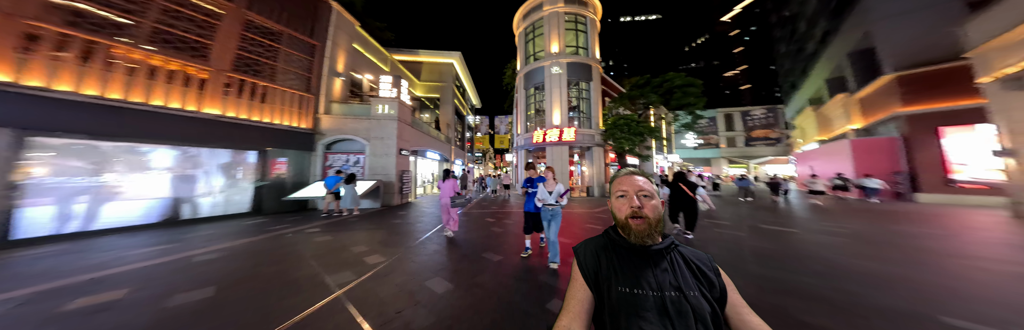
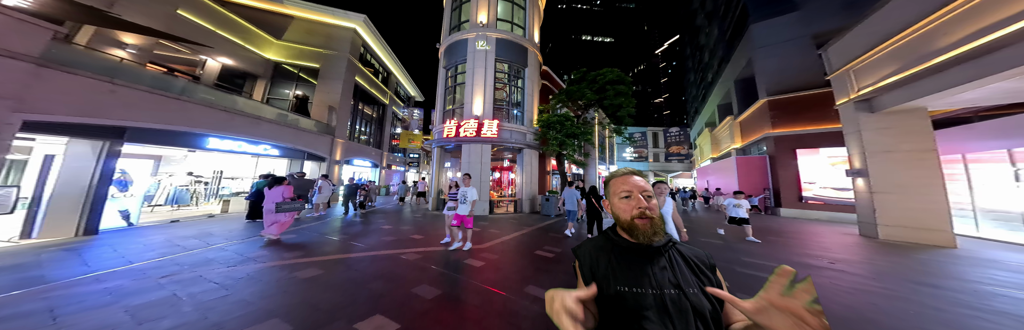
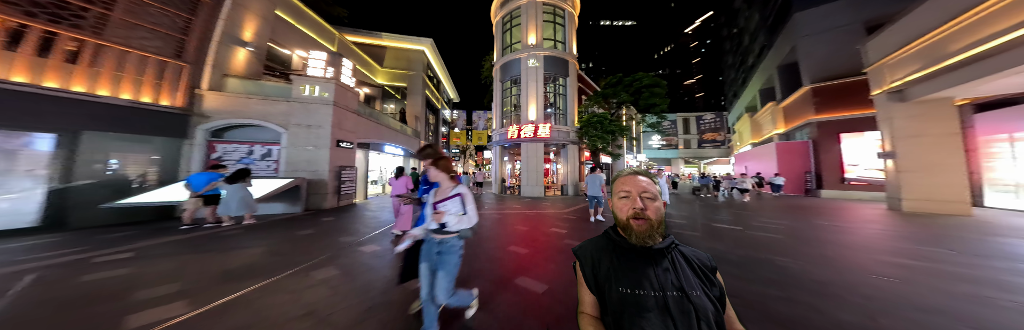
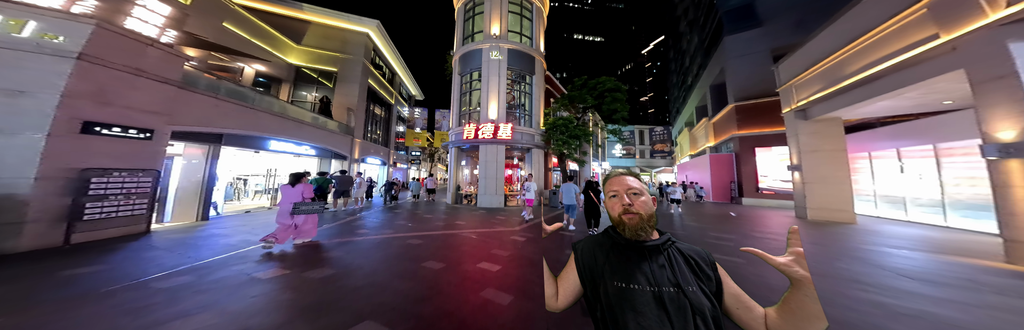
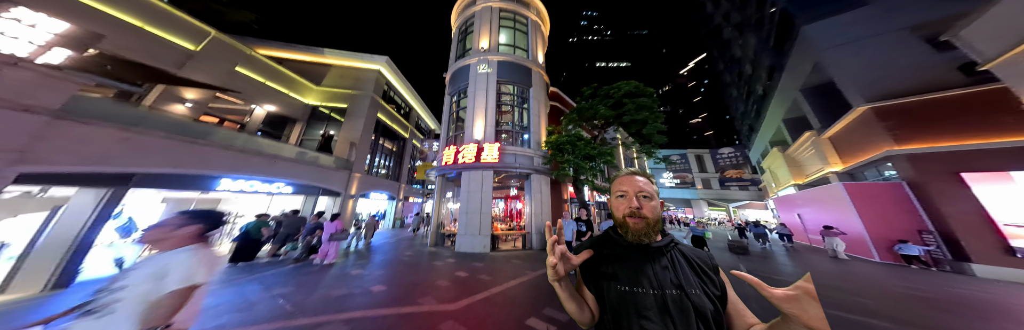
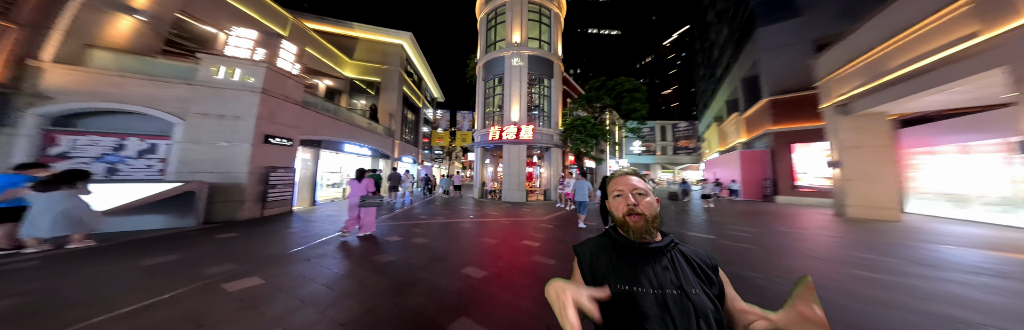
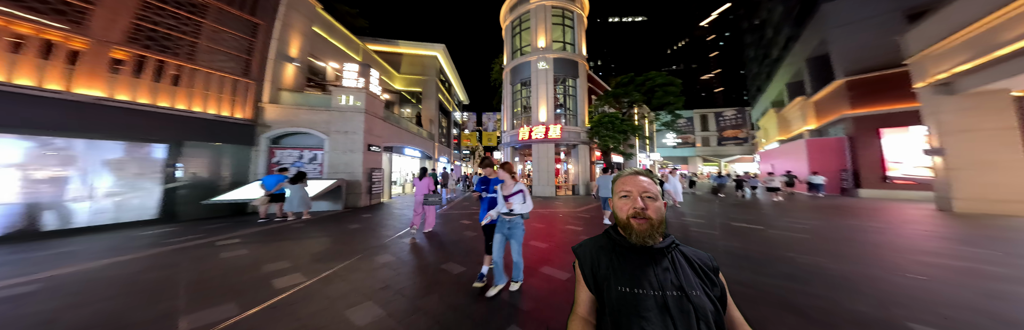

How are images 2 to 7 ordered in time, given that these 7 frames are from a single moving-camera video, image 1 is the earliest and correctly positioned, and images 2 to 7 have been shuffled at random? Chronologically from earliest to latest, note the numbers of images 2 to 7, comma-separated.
7, 3, 6, 4, 2, 5
